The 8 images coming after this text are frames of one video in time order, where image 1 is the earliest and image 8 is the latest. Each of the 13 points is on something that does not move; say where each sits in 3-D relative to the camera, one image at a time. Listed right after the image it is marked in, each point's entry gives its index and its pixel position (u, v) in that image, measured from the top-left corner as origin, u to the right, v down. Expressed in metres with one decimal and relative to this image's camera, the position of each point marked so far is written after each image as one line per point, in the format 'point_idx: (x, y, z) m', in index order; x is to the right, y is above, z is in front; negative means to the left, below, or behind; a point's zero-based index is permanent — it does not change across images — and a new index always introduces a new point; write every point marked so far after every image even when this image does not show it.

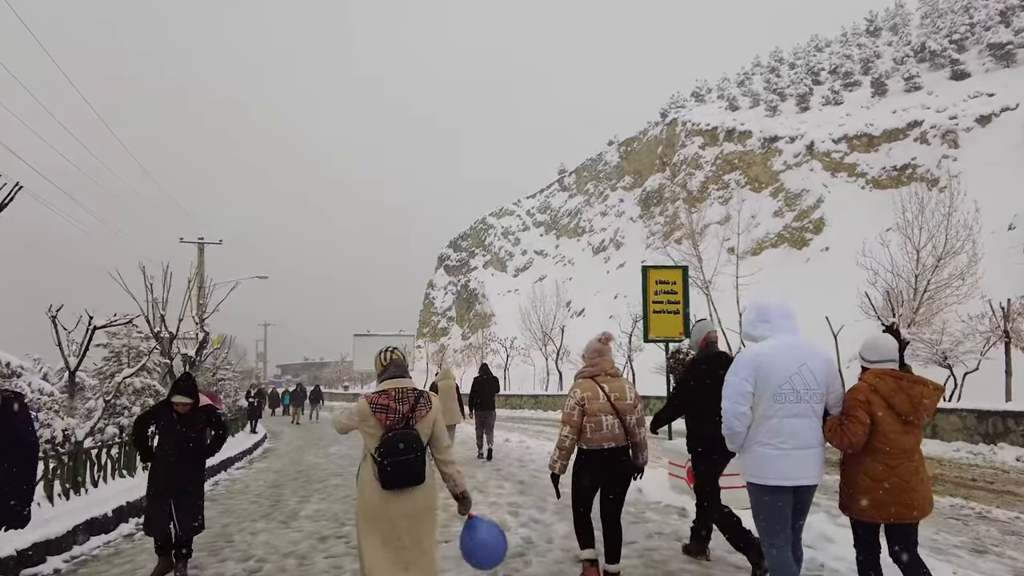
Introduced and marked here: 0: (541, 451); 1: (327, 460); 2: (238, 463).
0: (+0.5, -3.7, +15.4) m
1: (-4.2, -4.0, +15.5) m
2: (-6.4, -4.1, +15.7) m
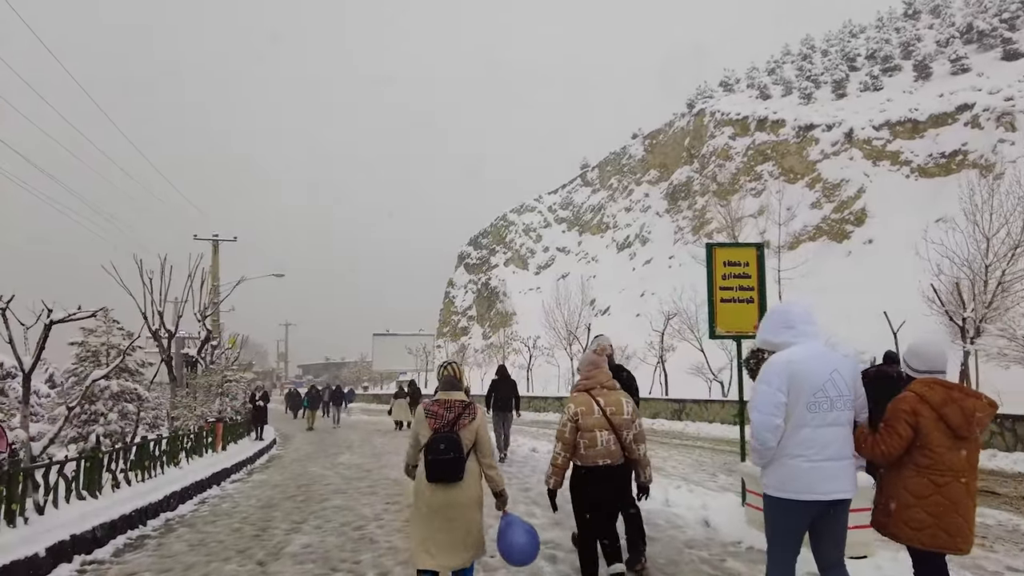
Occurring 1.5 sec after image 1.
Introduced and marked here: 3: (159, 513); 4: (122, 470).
0: (+1.1, -3.5, +13.6) m
1: (-3.6, -3.8, +13.9) m
2: (-5.9, -4.0, +14.1) m
3: (-5.0, -3.2, +9.5) m
4: (-5.8, -2.7, +10.0) m
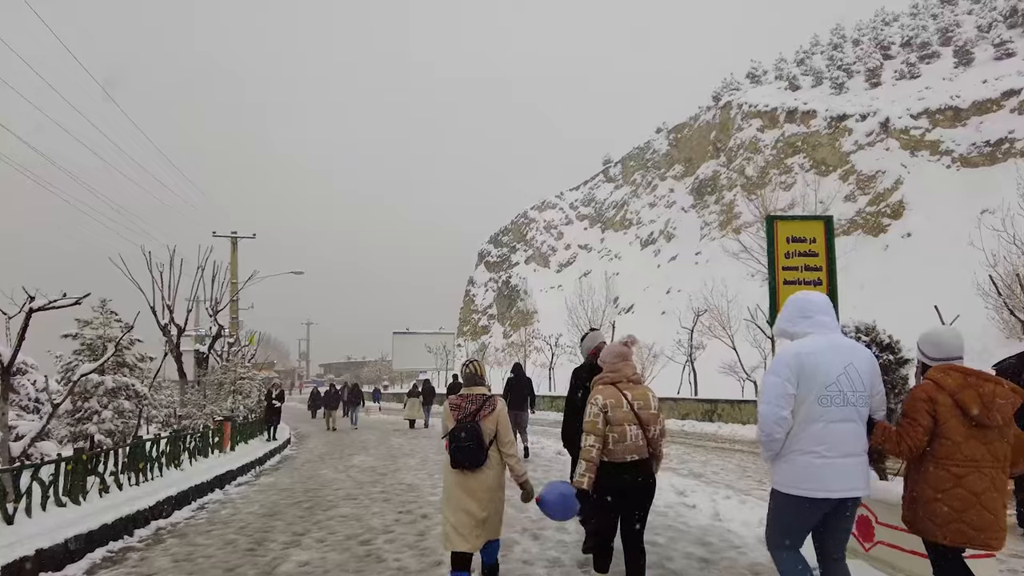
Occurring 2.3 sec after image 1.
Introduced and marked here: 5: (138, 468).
0: (+1.6, -3.3, +12.5) m
1: (-3.2, -3.7, +13.0) m
2: (-5.4, -3.8, +13.3) m
3: (-4.7, -3.0, +8.7) m
4: (-5.5, -2.5, +9.1) m
5: (-5.6, -2.7, +10.0) m
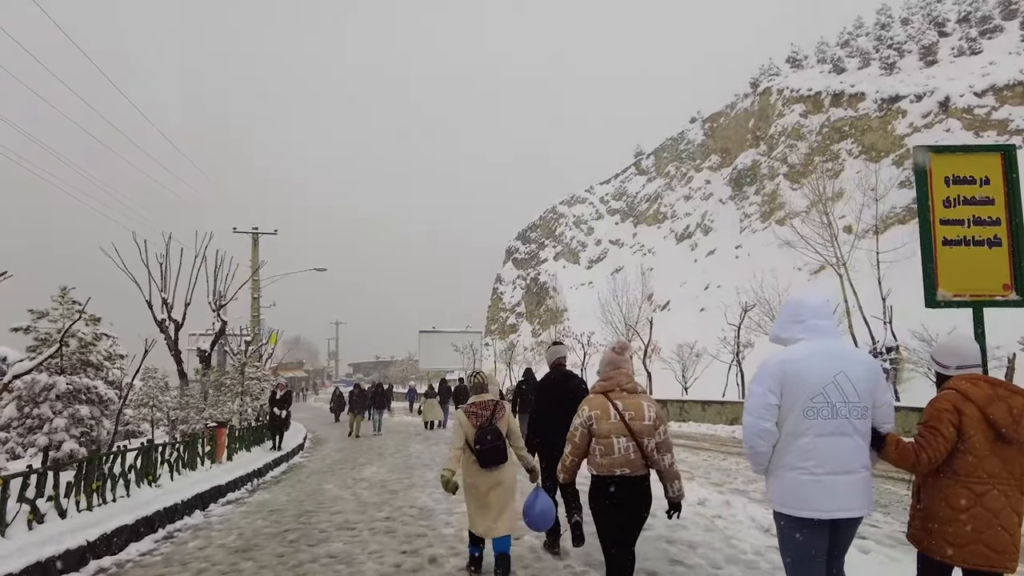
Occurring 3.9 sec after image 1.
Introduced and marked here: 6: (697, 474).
0: (+2.1, -3.0, +10.5) m
1: (-2.6, -3.4, +11.2) m
2: (-4.8, -3.6, +11.5) m
3: (-4.3, -2.8, +6.9) m
4: (-5.1, -2.3, +7.4) m
5: (-5.2, -2.5, +8.2) m
6: (+3.2, -3.2, +11.5) m
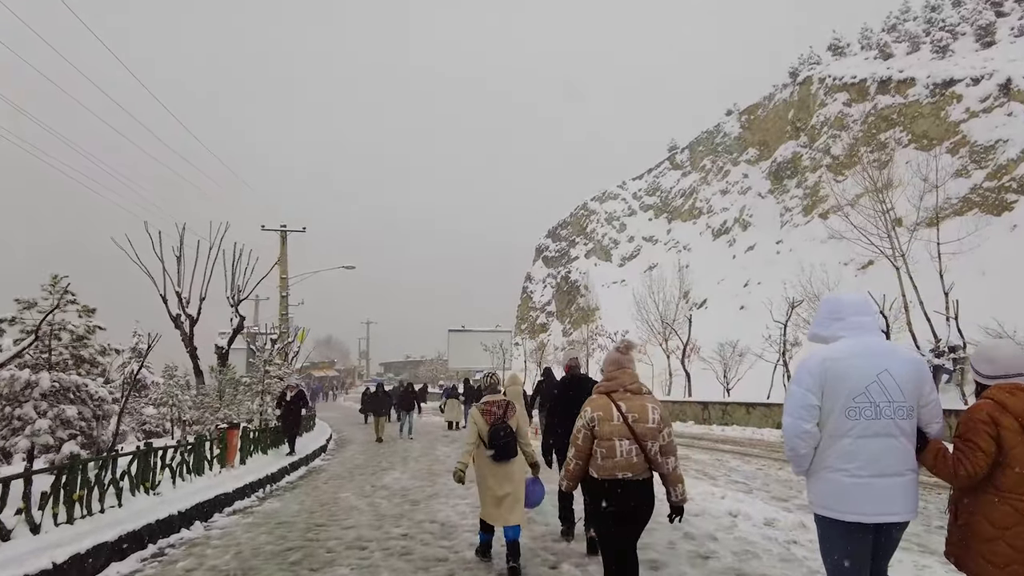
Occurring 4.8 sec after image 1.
0: (+2.6, -2.8, +9.3) m
1: (-2.1, -3.3, +10.1) m
2: (-4.3, -3.4, +10.6) m
3: (-4.0, -2.6, +5.9) m
4: (-4.8, -2.2, +6.5) m
5: (-4.8, -2.3, +7.3) m
6: (+3.7, -3.0, +10.2) m
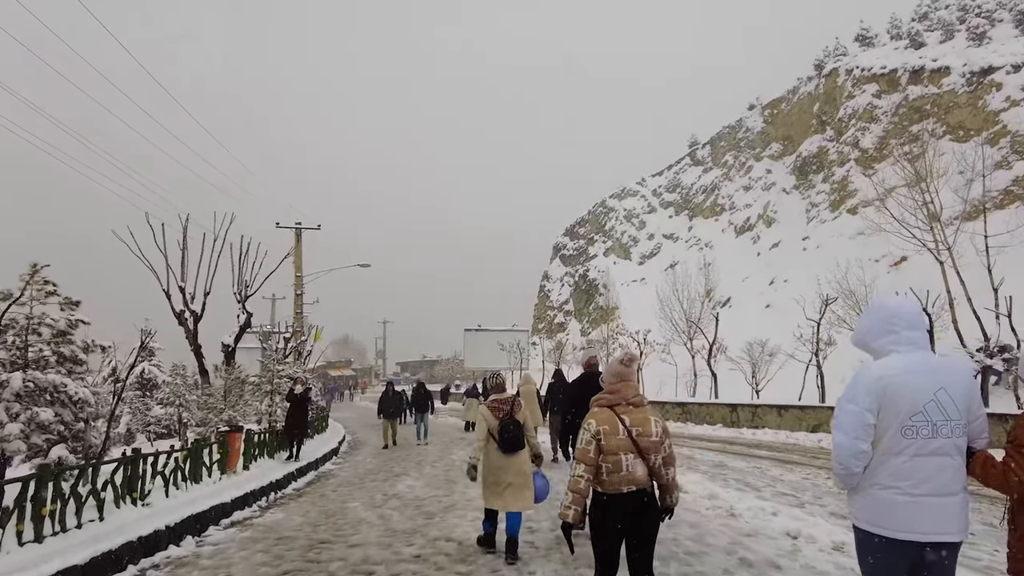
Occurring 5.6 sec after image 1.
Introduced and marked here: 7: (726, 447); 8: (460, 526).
0: (+2.9, -2.7, +8.2) m
1: (-1.8, -3.1, +9.2) m
2: (-4.0, -3.3, +9.7) m
3: (-3.8, -2.5, +5.1) m
4: (-4.5, -2.0, +5.6) m
5: (-4.5, -2.2, +6.5) m
6: (+4.0, -2.9, +9.1) m
7: (+5.4, -4.0, +16.8) m
8: (-0.7, -2.9, +8.3) m
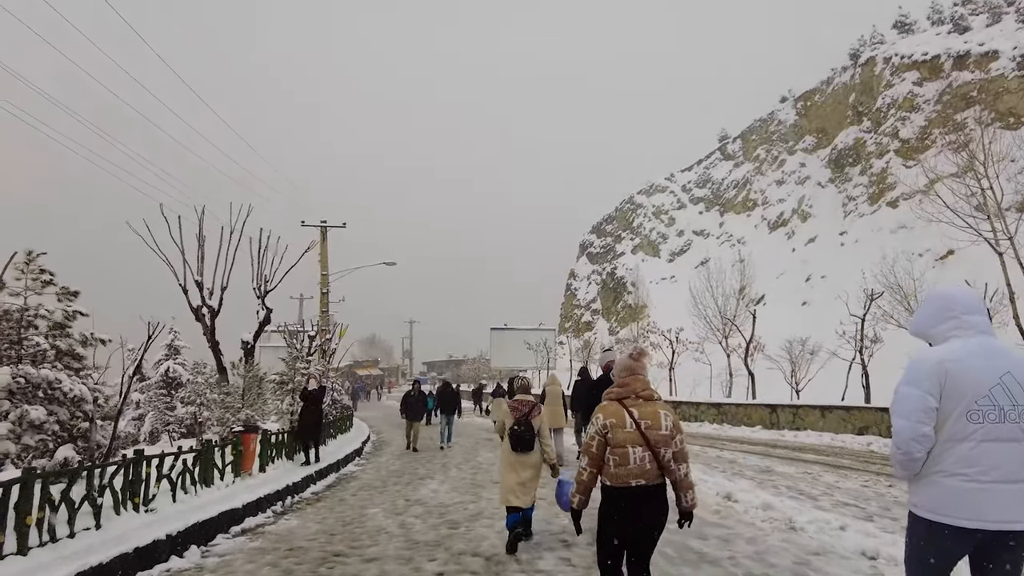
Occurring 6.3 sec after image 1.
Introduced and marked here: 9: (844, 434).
0: (+3.2, -2.6, +7.3) m
1: (-1.4, -3.0, +8.5) m
2: (-3.5, -3.1, +9.1) m
3: (-3.5, -2.4, +4.4) m
4: (-4.3, -1.9, +5.0) m
5: (-4.2, -2.1, +5.8) m
6: (+4.4, -2.7, +8.2) m
7: (+6.1, -3.8, +15.8) m
8: (-0.3, -2.8, +7.5) m
9: (+9.5, -4.2, +19.2) m
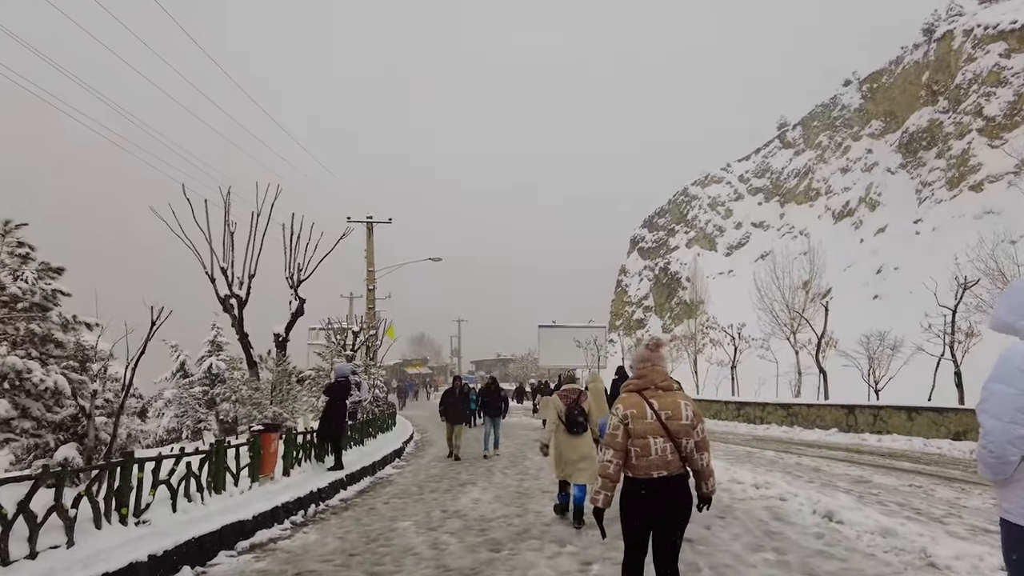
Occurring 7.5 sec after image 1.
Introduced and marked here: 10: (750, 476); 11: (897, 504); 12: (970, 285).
0: (+3.7, -2.3, +5.7) m
1: (-0.8, -2.7, +7.2) m
2: (-2.9, -2.9, +7.9) m
3: (-3.3, -2.1, +3.3) m
4: (-3.9, -1.7, +3.9) m
5: (-3.9, -1.8, +4.7) m
6: (+5.0, -2.4, +6.4) m
7: (+7.2, -3.5, +13.9) m
8: (+0.2, -2.5, +6.1) m
9: (+10.9, -3.9, +17.1) m
10: (+3.9, -3.1, +10.8) m
11: (+4.8, -2.7, +8.4) m
12: (+13.6, 0.0, +20.0) m
